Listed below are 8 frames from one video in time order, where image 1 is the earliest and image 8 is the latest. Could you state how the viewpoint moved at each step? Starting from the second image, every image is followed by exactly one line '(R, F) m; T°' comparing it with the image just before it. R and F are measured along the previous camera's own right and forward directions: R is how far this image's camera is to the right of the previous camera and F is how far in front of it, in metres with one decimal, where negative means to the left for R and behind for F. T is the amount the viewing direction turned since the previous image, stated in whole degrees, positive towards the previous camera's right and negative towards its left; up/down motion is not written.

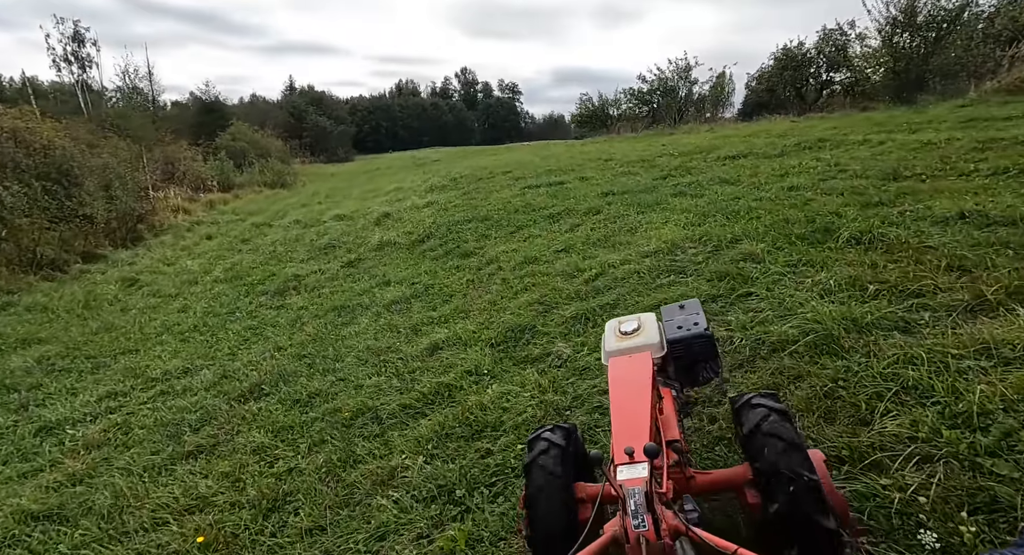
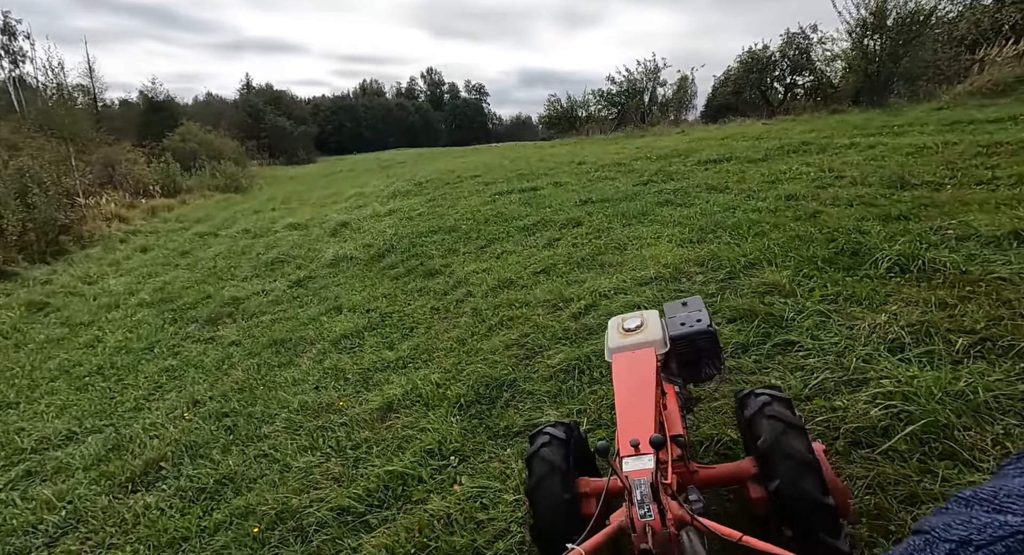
(0.0, +0.7) m; +3°
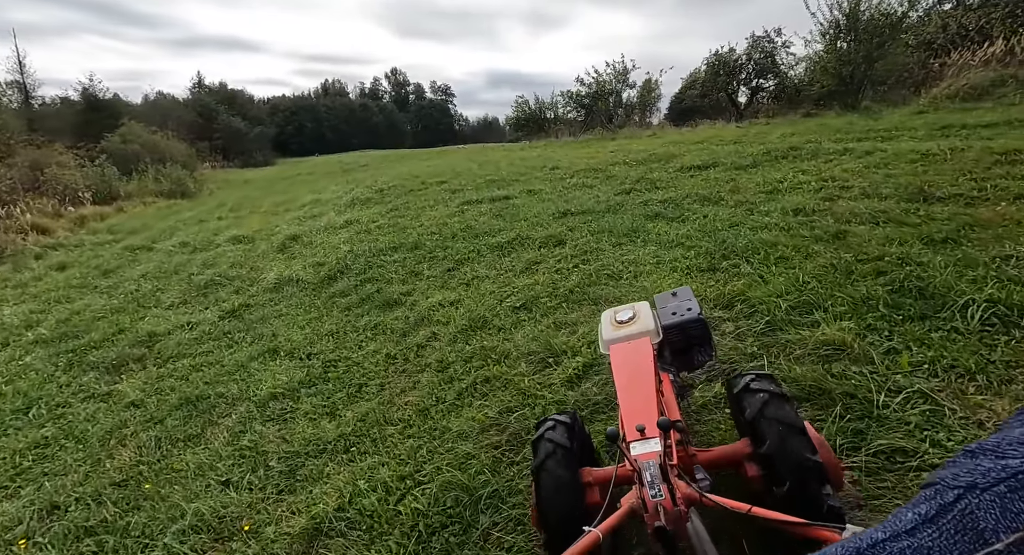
(0.0, +0.8) m; +3°
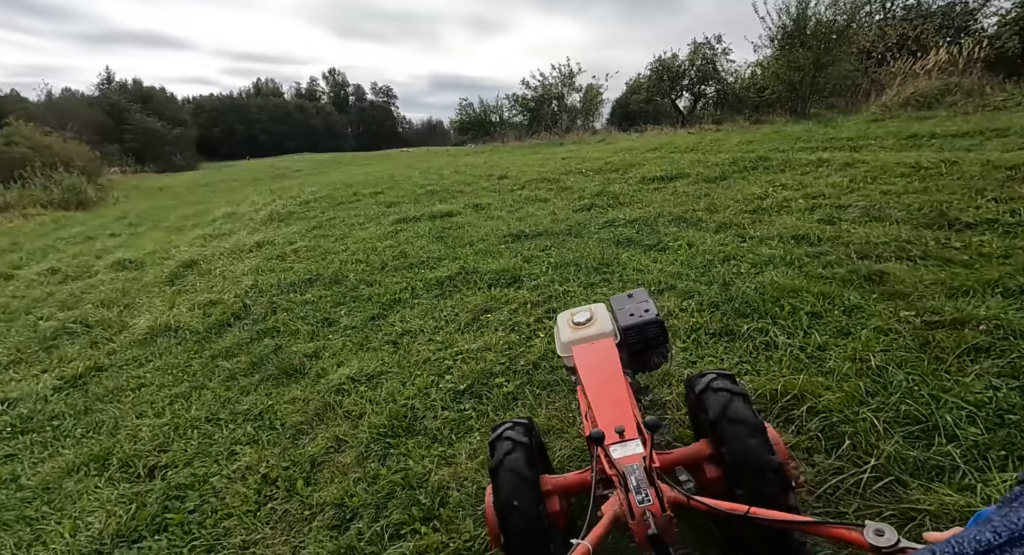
(0.0, +1.1) m; +6°
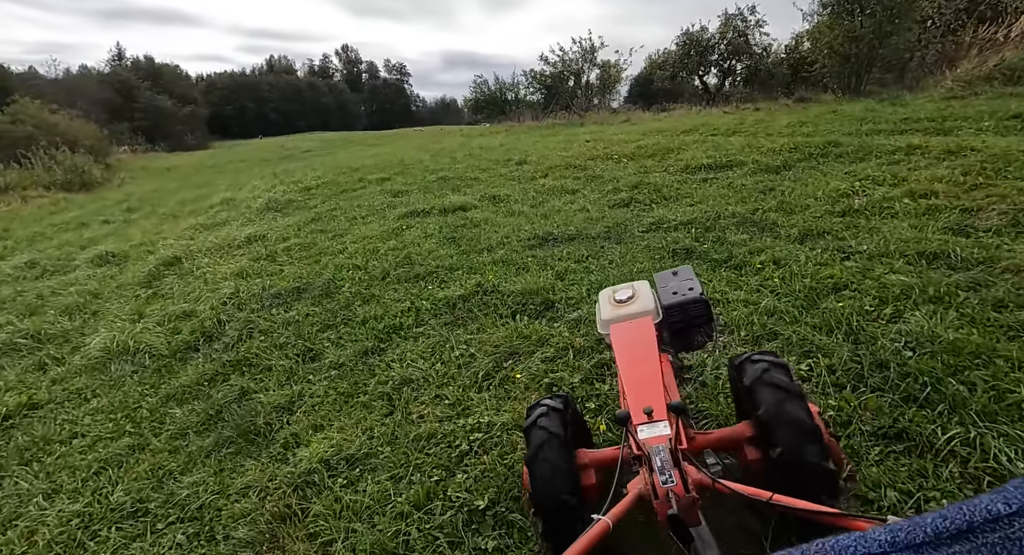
(-0.1, +1.0) m; -1°
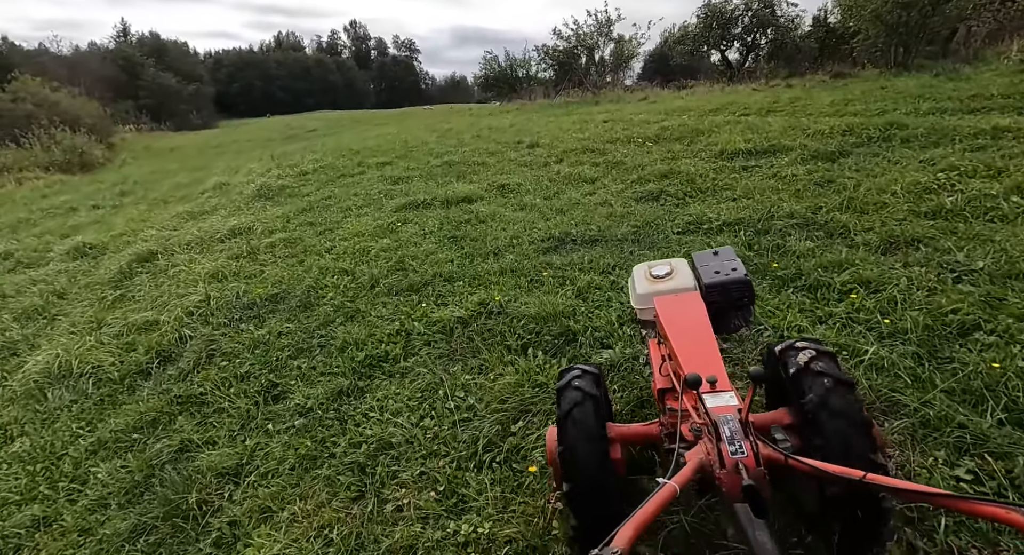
(0.0, +0.7) m; -1°
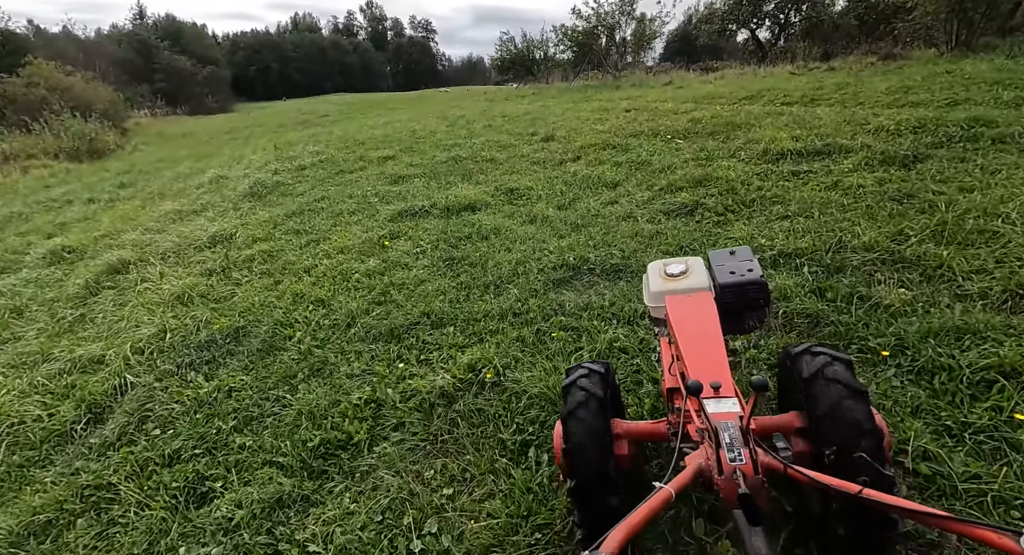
(+0.1, +0.7) m; -2°
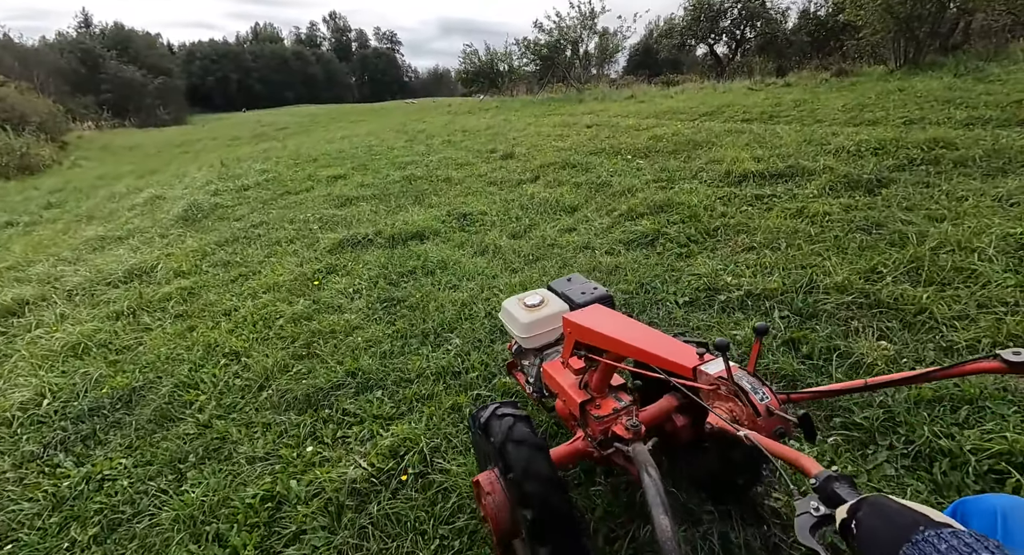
(+0.2, +0.4) m; +3°
